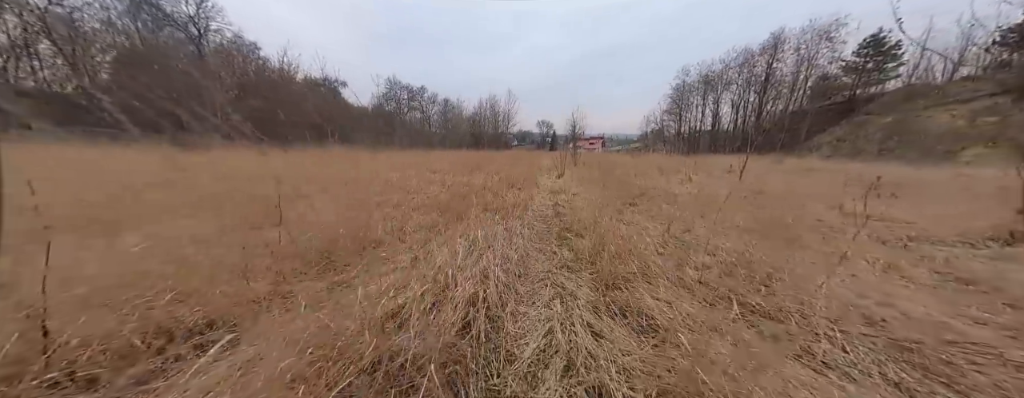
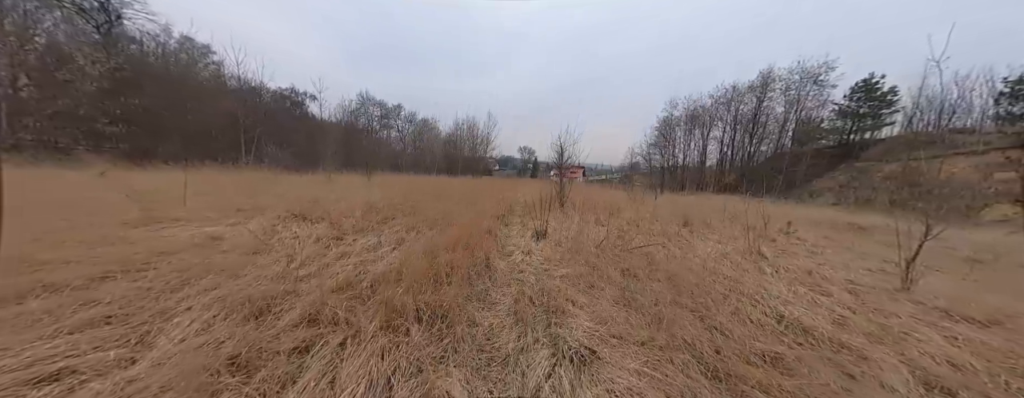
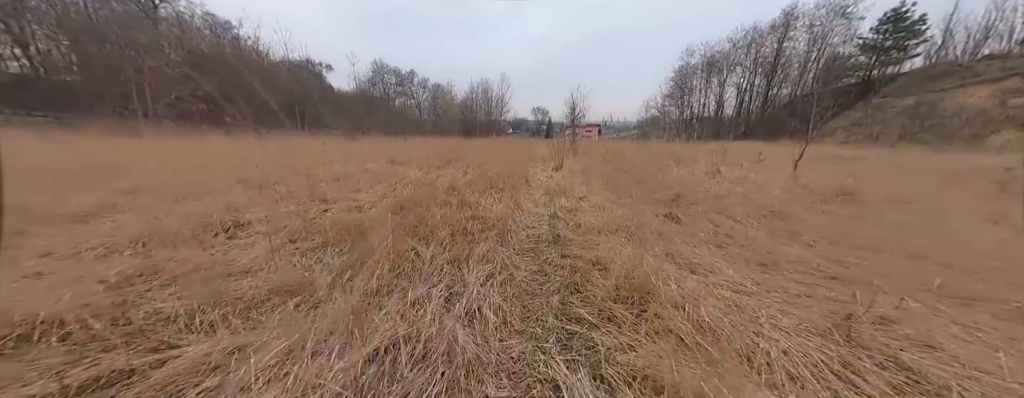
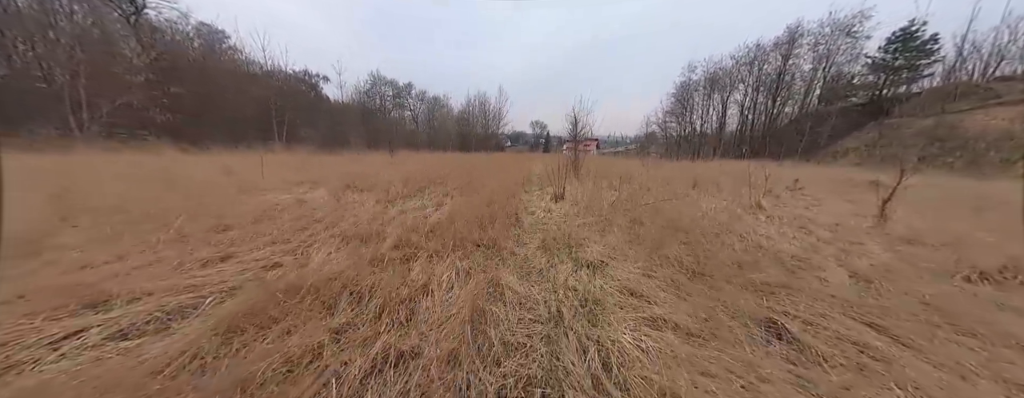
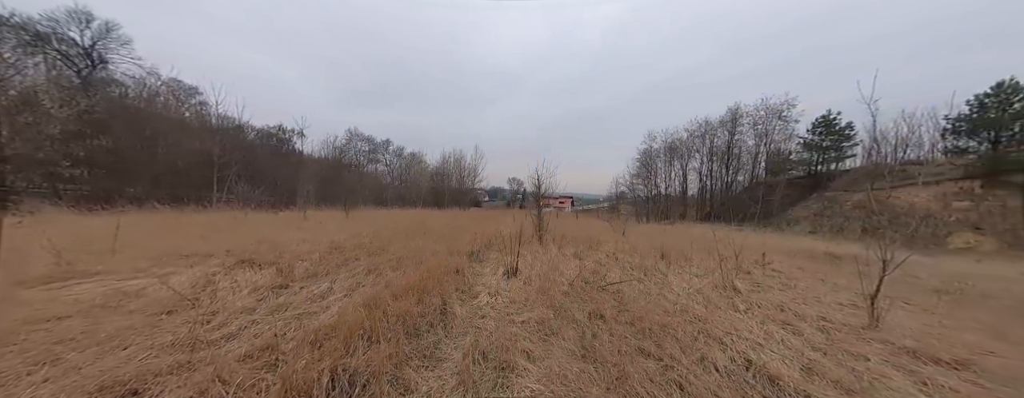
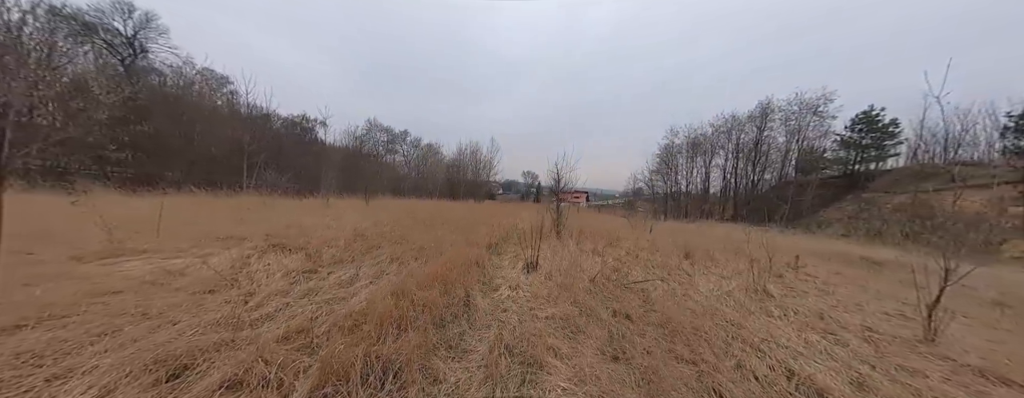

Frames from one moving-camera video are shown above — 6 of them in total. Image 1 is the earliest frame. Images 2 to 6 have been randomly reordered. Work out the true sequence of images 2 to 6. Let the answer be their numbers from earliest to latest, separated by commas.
3, 4, 2, 6, 5
